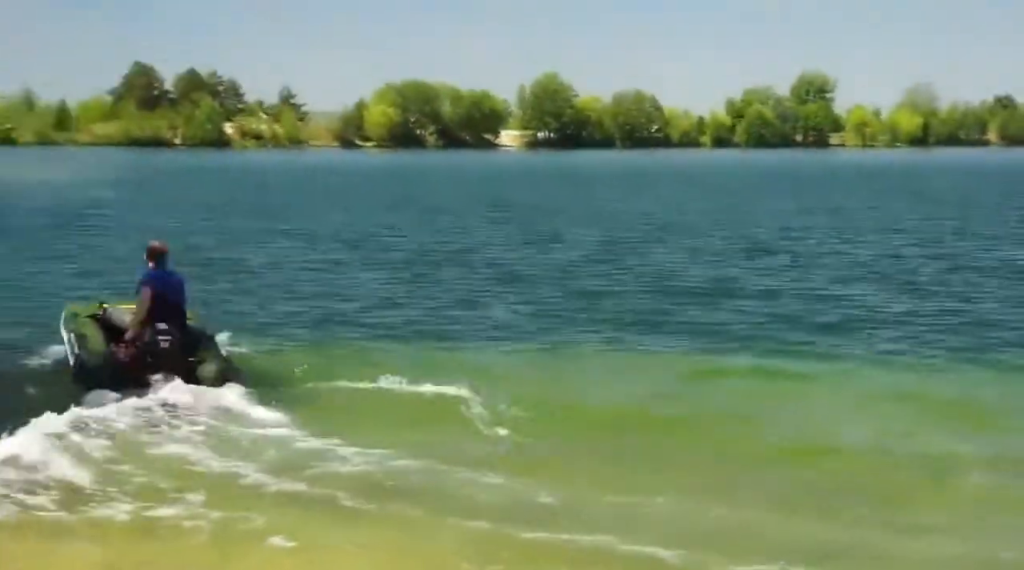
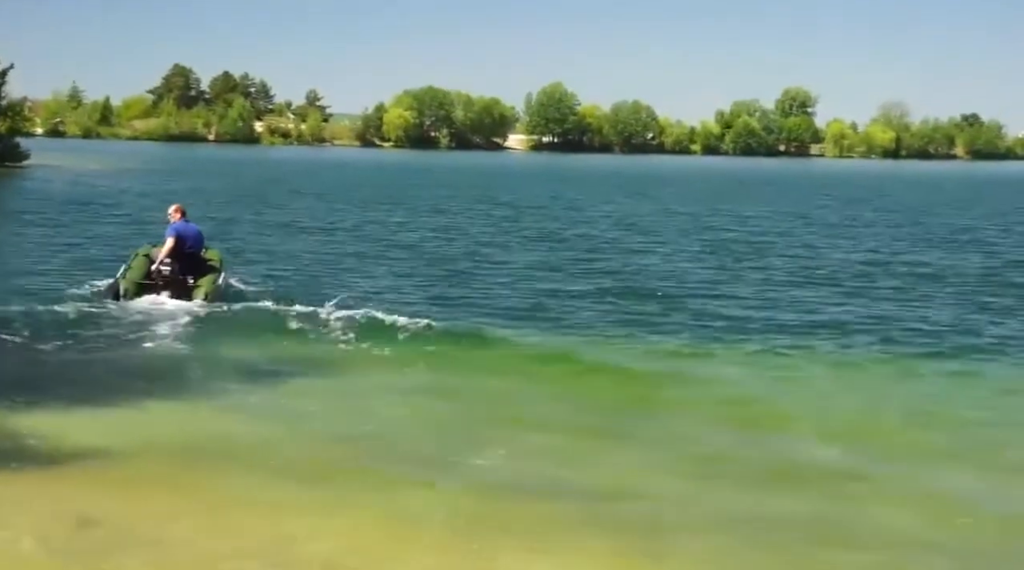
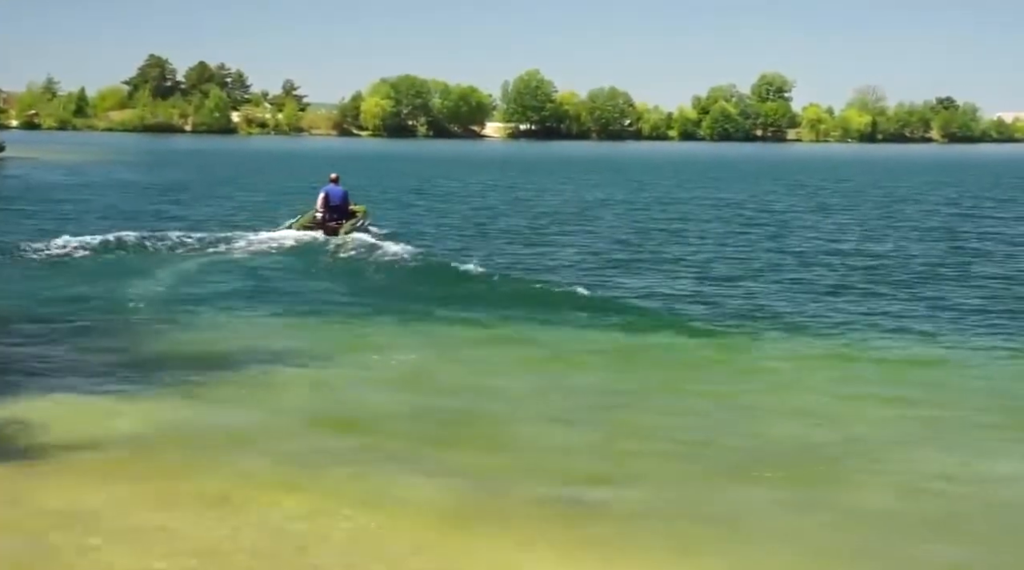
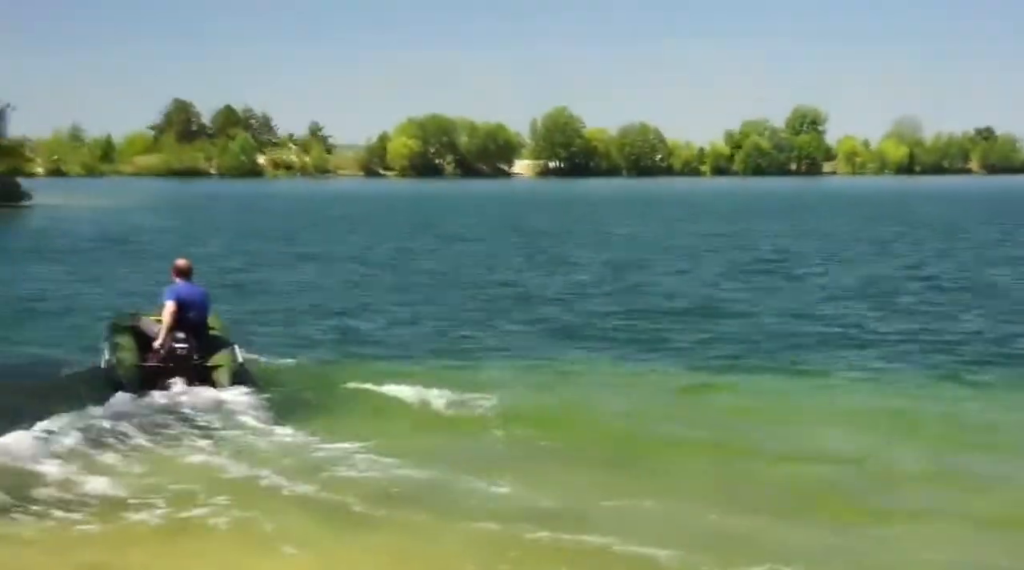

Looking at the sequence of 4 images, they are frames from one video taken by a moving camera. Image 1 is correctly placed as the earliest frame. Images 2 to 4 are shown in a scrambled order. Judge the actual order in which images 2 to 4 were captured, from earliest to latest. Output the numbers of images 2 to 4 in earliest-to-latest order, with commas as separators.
4, 2, 3
